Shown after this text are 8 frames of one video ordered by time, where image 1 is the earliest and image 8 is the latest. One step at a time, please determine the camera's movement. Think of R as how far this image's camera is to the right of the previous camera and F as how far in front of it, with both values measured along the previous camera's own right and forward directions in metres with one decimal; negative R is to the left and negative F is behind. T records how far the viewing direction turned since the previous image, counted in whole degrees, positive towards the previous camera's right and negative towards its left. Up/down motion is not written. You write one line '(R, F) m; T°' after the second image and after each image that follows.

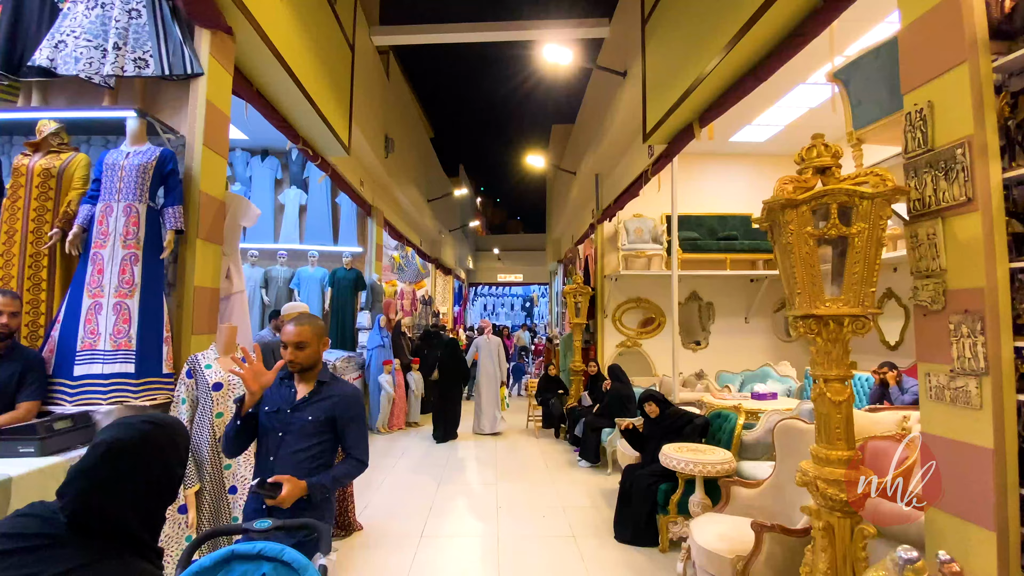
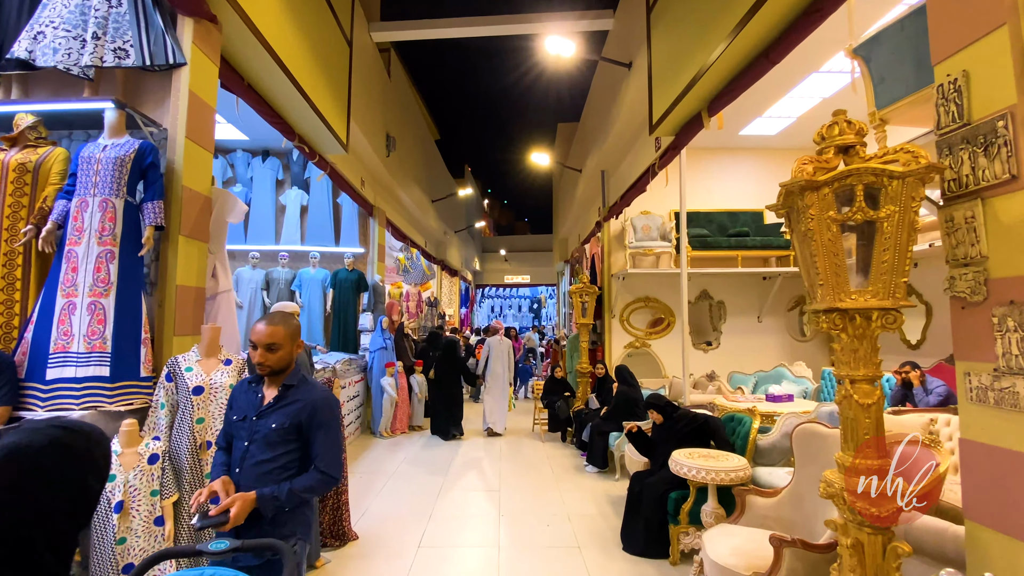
(+0.1, +0.1) m; -1°
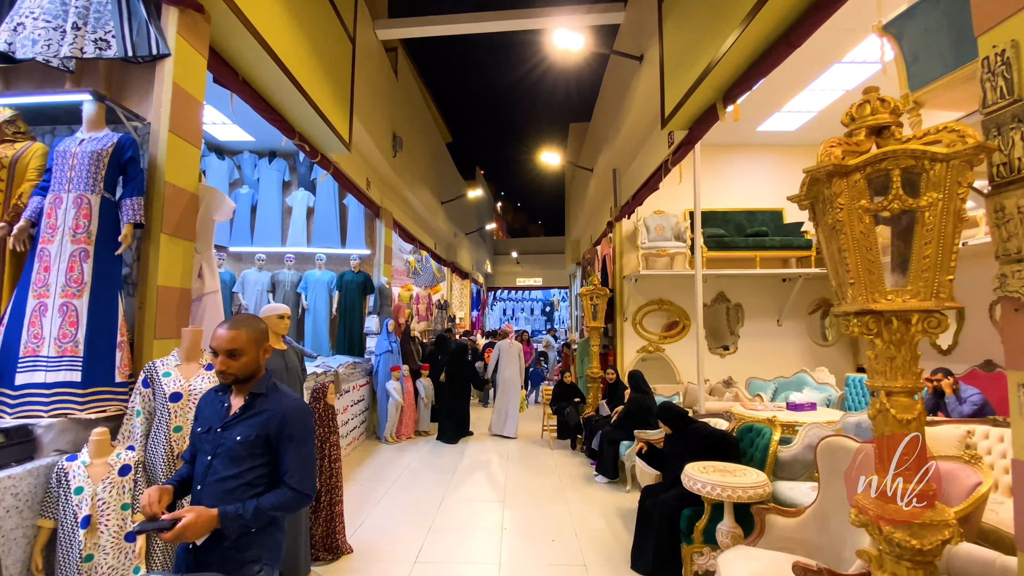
(+0.1, +0.2) m; -2°
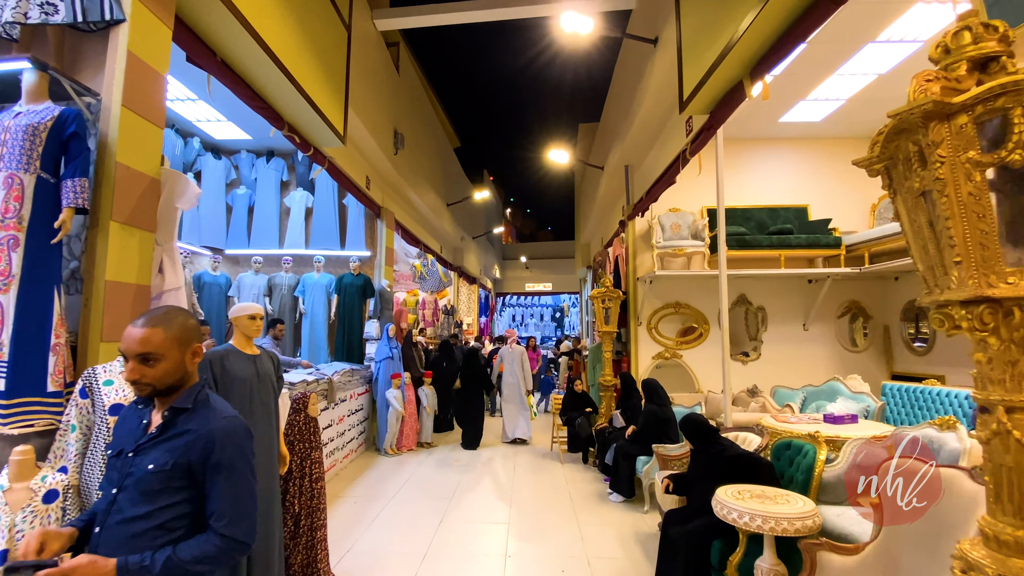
(0.0, +0.3) m; -1°
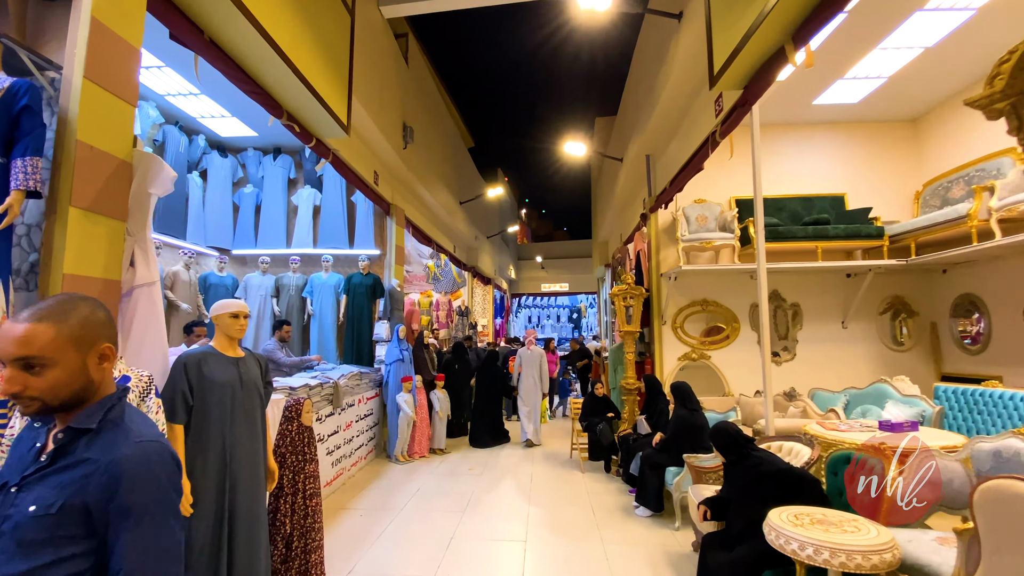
(0.0, +0.3) m; -2°
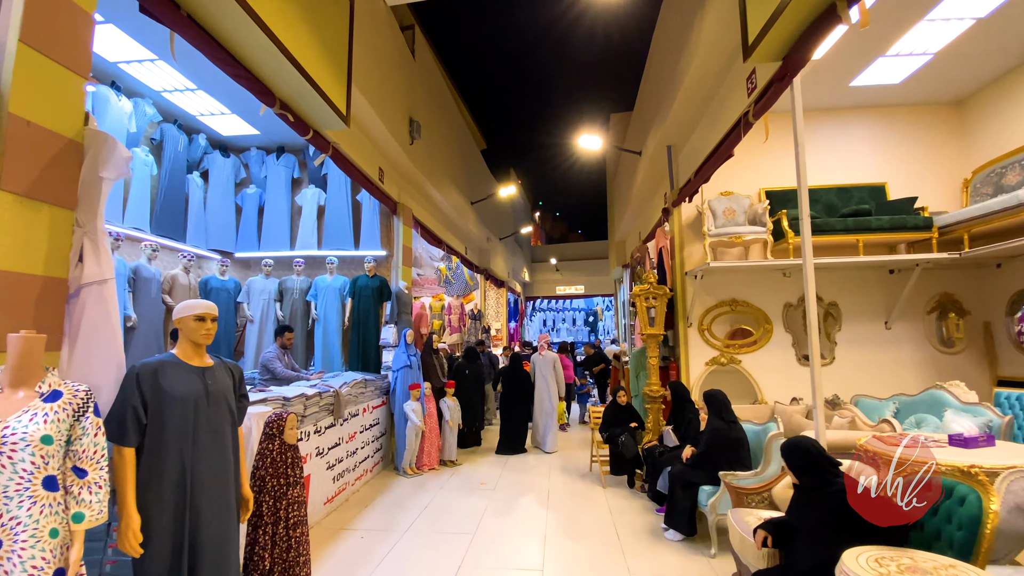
(0.0, +0.3) m; -2°
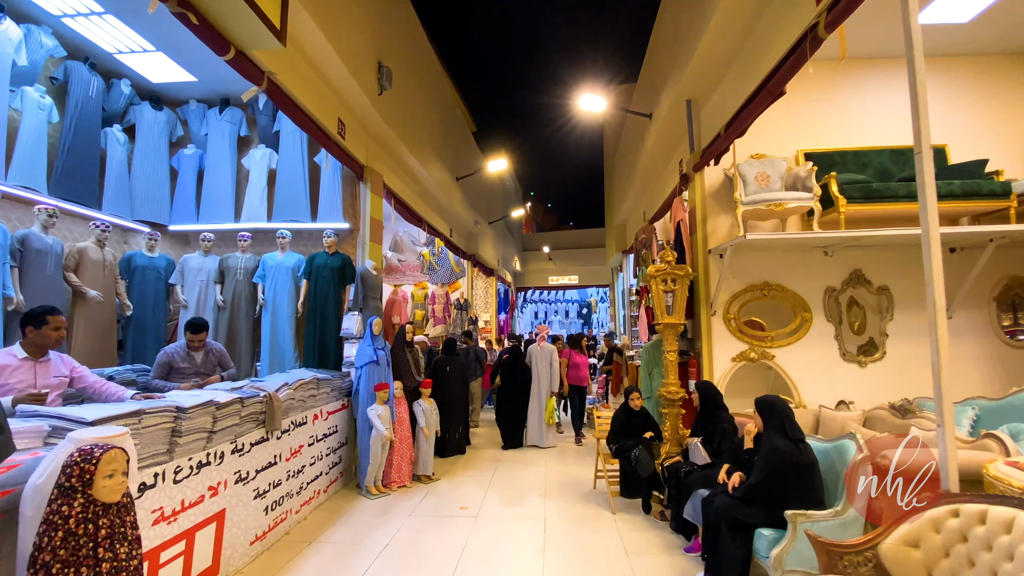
(0.0, +0.8) m; +1°
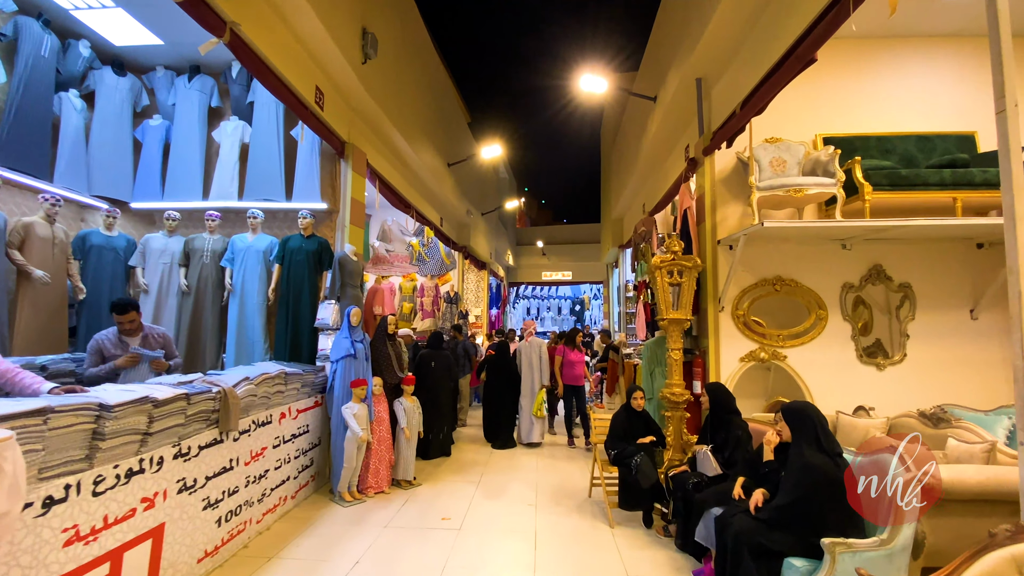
(0.0, +0.3) m; +1°
